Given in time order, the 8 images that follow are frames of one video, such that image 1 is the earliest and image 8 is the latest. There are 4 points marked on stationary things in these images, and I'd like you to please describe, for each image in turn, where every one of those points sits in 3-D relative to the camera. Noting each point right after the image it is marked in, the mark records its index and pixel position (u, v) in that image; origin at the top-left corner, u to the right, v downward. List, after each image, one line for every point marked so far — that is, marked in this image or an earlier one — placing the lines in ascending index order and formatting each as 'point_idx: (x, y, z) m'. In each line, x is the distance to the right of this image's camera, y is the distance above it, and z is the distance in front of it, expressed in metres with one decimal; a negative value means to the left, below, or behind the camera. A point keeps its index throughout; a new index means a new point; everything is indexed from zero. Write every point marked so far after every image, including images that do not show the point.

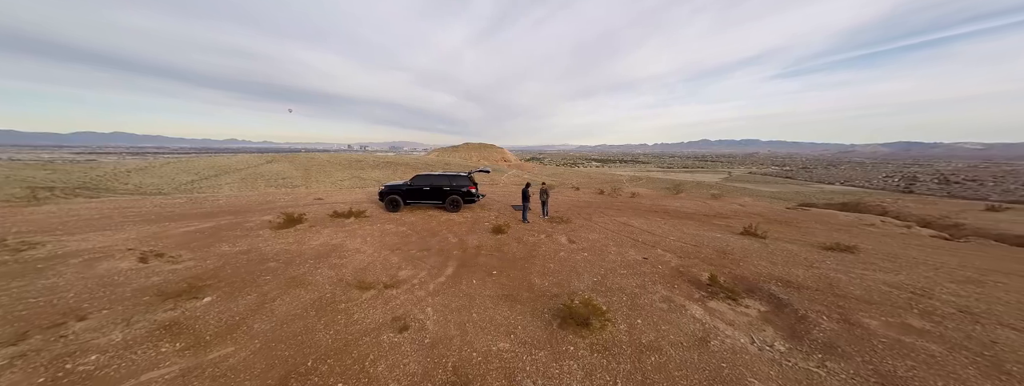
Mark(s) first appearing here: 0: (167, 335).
0: (-7.1, -2.8, +4.6) m
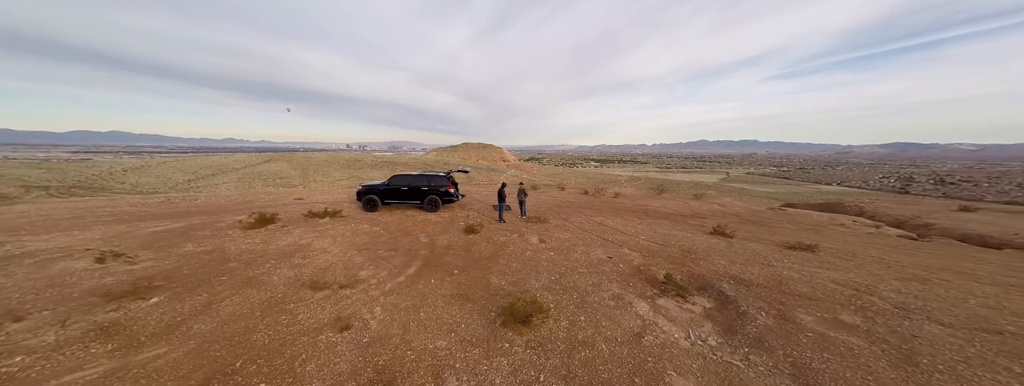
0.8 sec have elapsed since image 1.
0: (-8.1, -2.7, +4.4) m
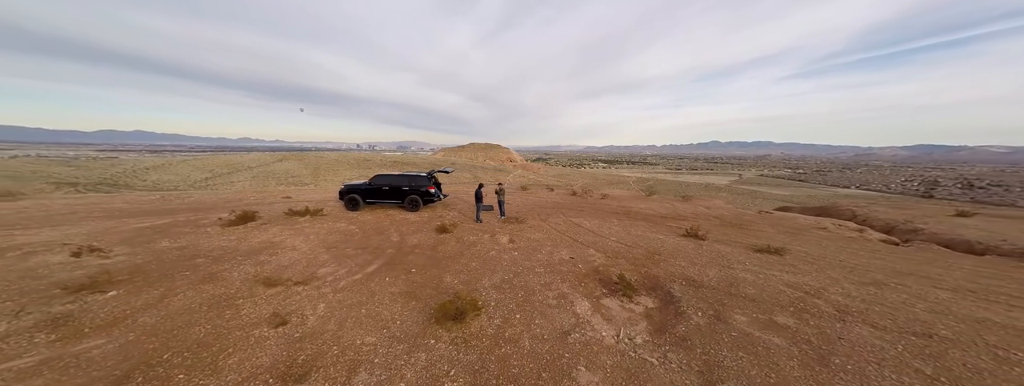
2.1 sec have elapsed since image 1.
0: (-9.3, -2.6, +4.5) m
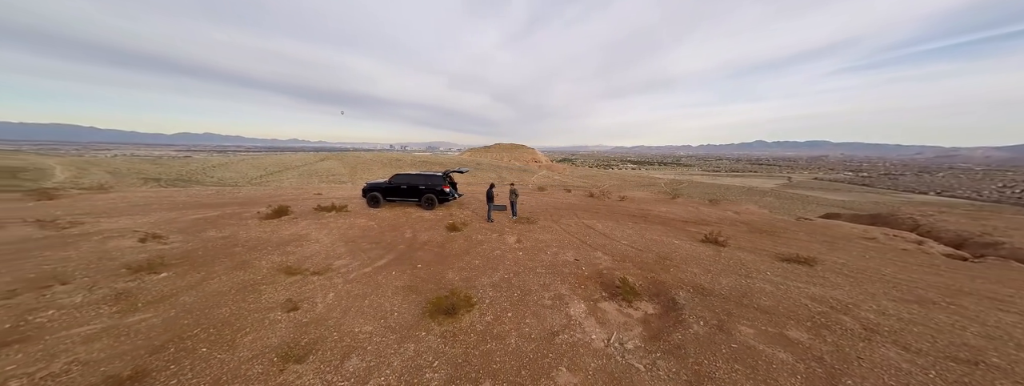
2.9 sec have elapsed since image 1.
0: (-9.4, -2.5, +5.3) m
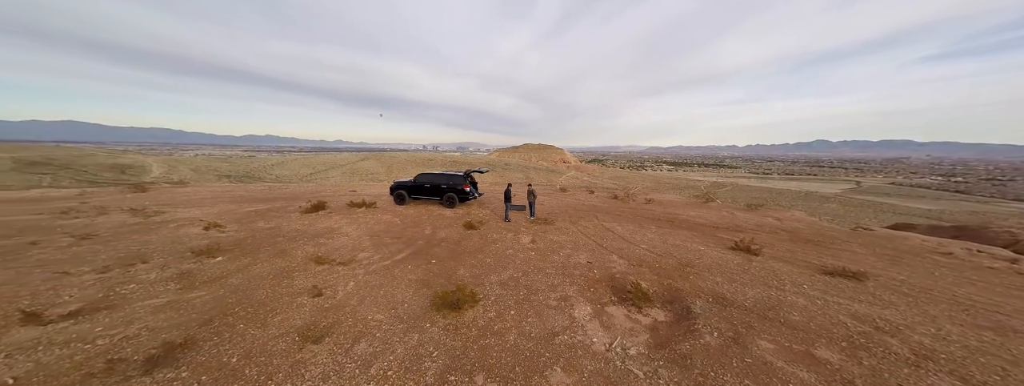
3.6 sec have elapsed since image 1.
0: (-9.2, -2.3, +6.3) m
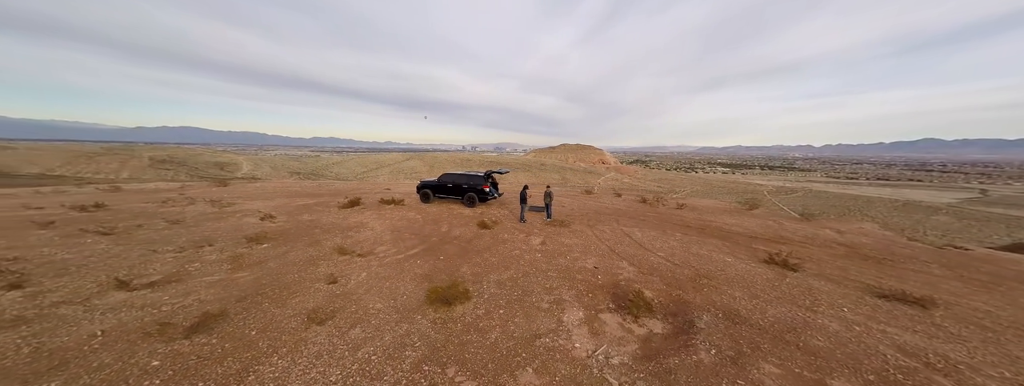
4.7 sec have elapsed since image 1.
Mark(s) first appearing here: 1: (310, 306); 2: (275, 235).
0: (-9.1, -2.1, +7.4) m
1: (-3.9, -2.2, +4.5) m
2: (-10.3, -1.8, +10.0) m
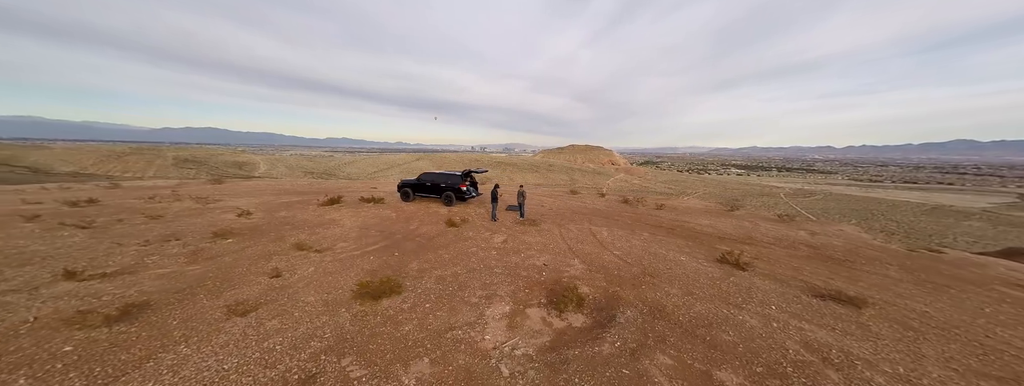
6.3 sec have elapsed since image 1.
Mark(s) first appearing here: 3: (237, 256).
0: (-10.6, -2.0, +7.5) m
1: (-5.4, -2.1, +4.5) m
2: (-11.8, -1.7, +10.1) m
3: (-8.6, -2.0, +7.2) m
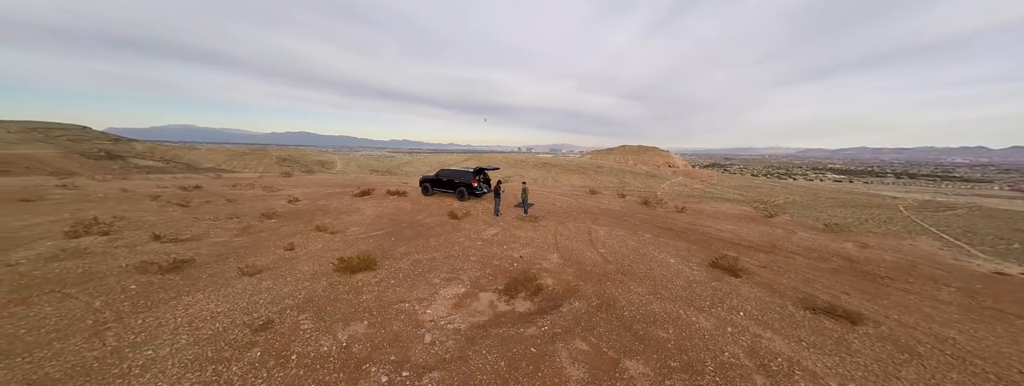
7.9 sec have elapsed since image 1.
0: (-11.1, -1.5, +9.3) m
1: (-6.3, -1.8, +5.7) m
2: (-11.9, -1.2, +12.0) m
3: (-9.2, -1.5, +8.7) m
